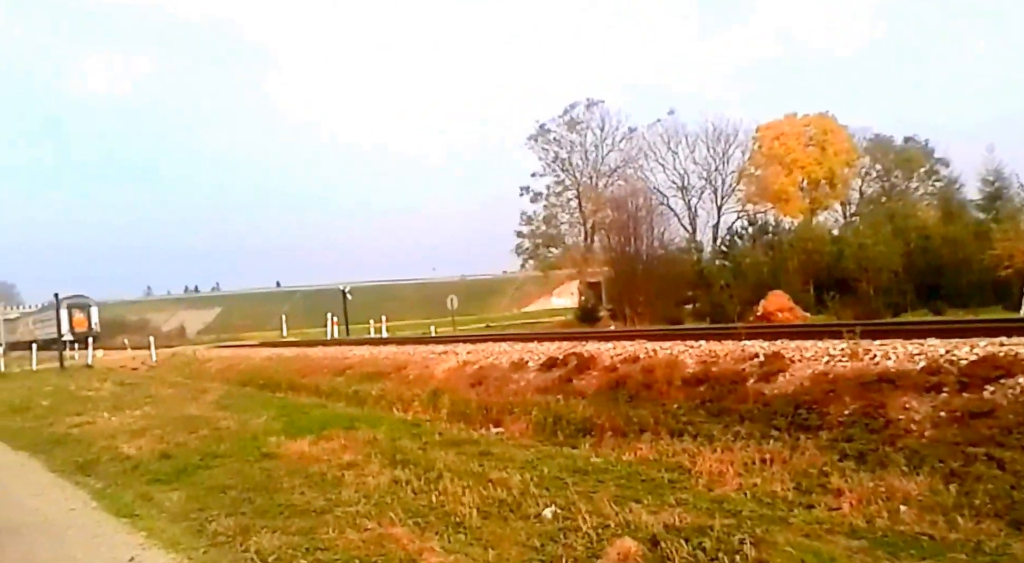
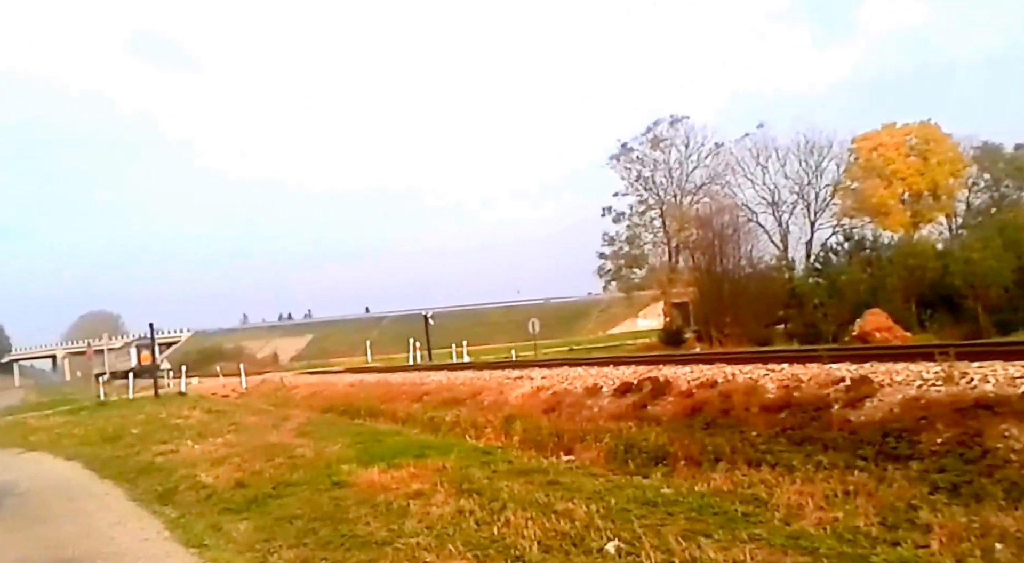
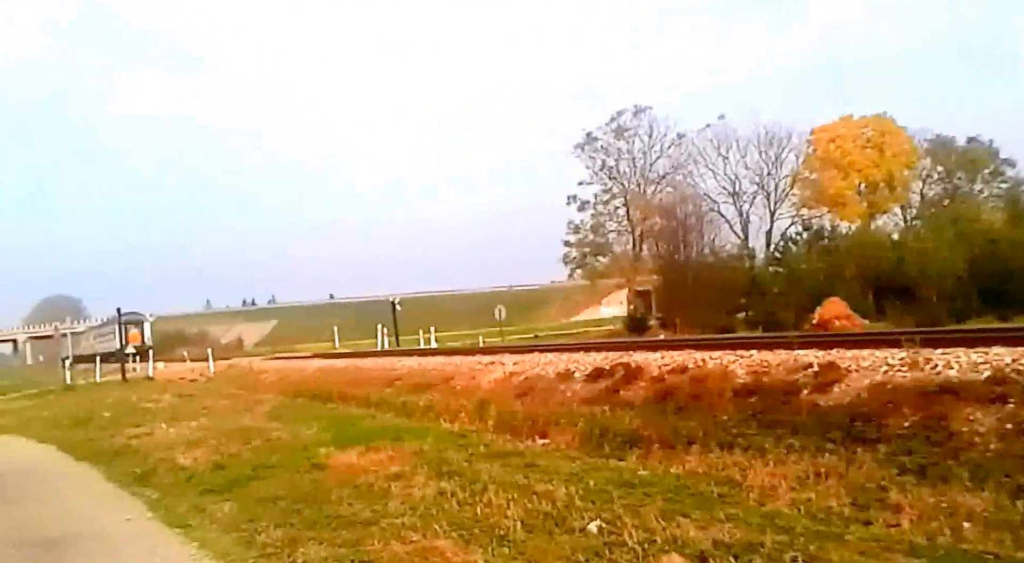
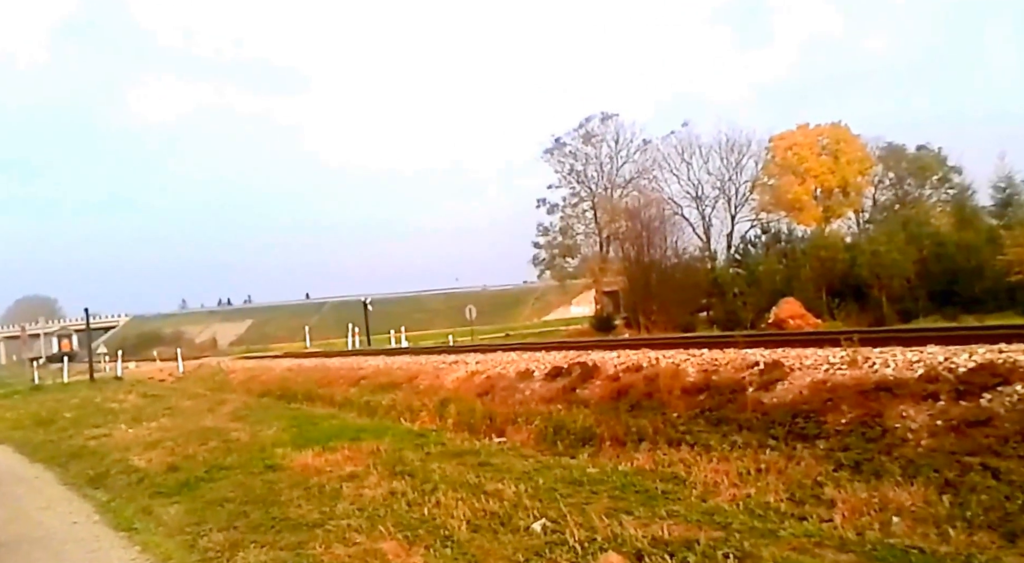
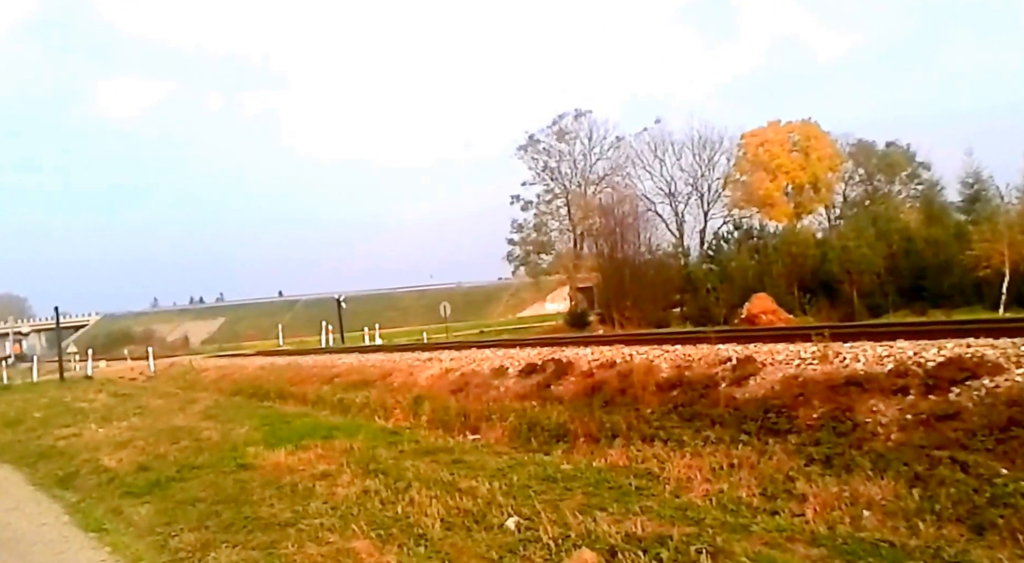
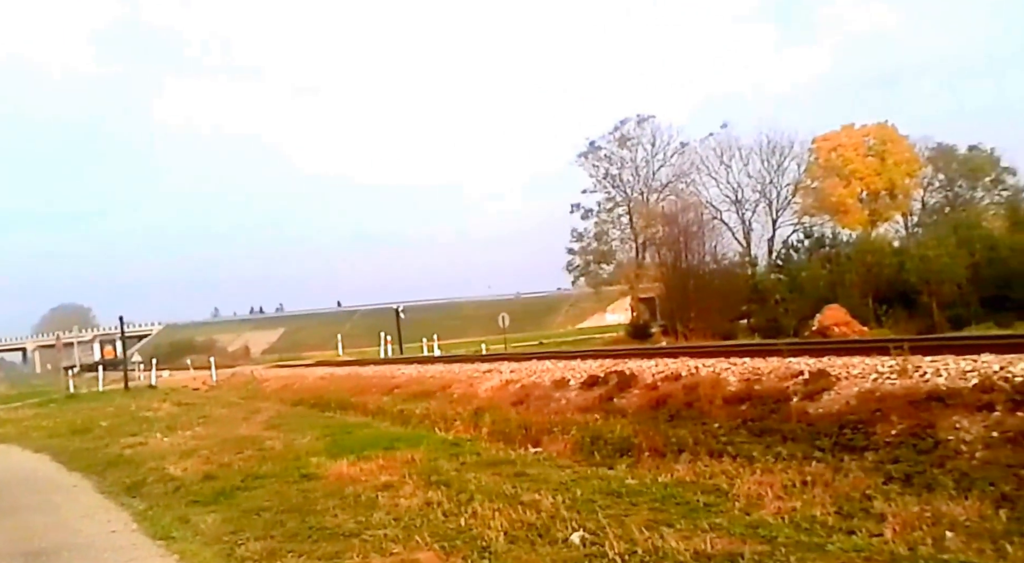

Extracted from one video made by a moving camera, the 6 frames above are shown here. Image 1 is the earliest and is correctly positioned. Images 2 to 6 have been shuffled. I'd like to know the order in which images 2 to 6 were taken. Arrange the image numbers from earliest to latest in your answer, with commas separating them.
3, 2, 6, 4, 5
